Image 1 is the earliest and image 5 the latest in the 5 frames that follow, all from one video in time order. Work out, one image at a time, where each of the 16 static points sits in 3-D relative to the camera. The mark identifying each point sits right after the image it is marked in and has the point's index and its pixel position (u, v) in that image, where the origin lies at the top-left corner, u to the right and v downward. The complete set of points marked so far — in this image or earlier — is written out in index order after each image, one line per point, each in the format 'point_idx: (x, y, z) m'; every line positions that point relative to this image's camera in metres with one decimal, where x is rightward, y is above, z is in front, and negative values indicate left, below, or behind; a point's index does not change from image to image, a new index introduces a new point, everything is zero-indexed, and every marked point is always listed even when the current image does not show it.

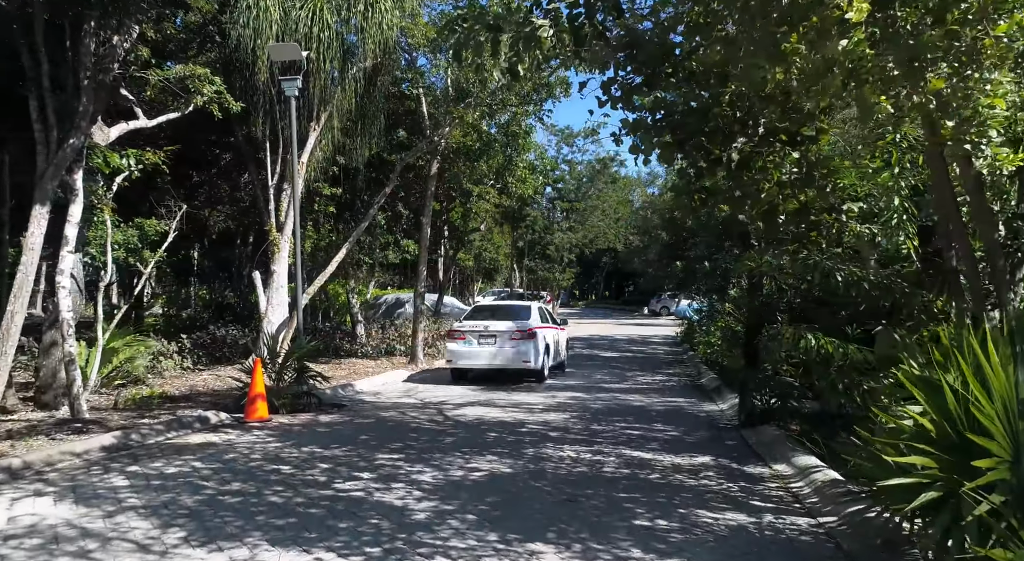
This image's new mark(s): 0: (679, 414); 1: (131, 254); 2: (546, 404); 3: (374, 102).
0: (+2.2, -1.7, +10.3) m
1: (-6.2, +0.4, +13.1) m
2: (+0.5, -1.8, +11.7) m
3: (-2.9, +3.8, +17.5) m
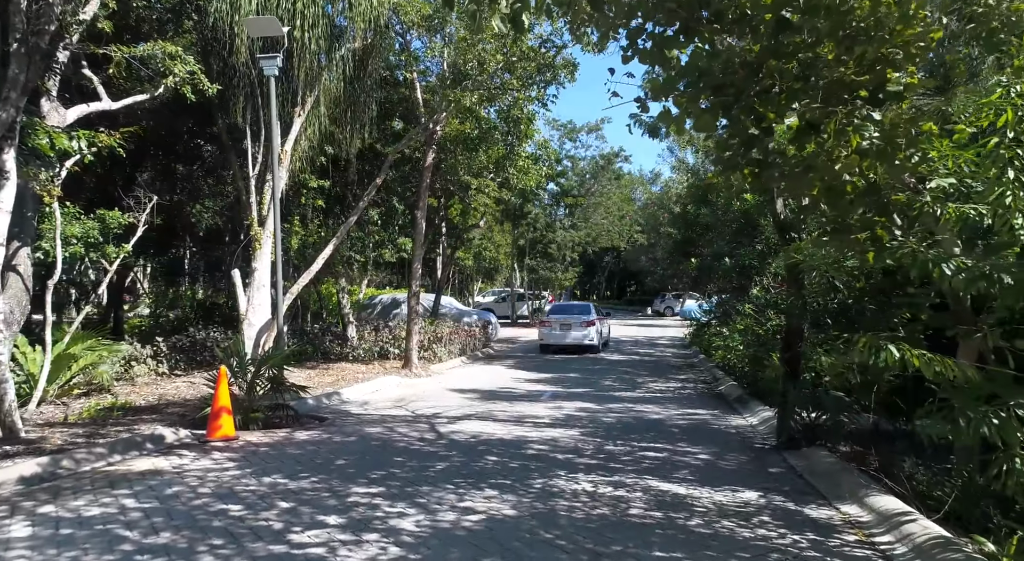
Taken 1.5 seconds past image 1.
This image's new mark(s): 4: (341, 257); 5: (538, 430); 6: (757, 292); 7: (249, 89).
0: (+2.2, -1.7, +9.0) m
1: (-6.2, +0.5, +11.8) m
2: (+0.5, -1.8, +10.4) m
3: (-2.9, +3.8, +16.2) m
4: (-4.0, +0.5, +19.0) m
5: (+0.3, -1.7, +9.2) m
6: (+4.0, -0.2, +13.4) m
7: (-4.8, +3.5, +14.7) m
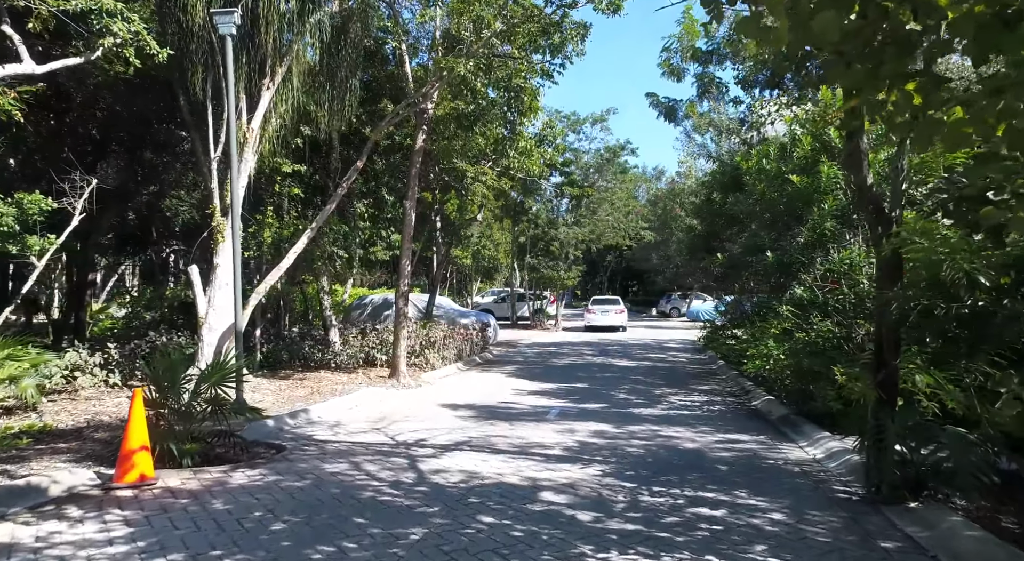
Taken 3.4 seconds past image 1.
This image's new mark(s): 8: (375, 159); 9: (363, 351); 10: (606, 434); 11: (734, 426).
0: (+2.2, -1.7, +7.0) m
1: (-6.1, +0.5, +9.8) m
2: (+0.5, -1.7, +8.4) m
3: (-2.9, +3.9, +14.2) m
4: (-4.0, +0.6, +17.0) m
5: (+0.3, -1.7, +7.2) m
6: (+4.1, -0.2, +11.4) m
7: (-4.8, +3.5, +12.7) m
8: (-3.0, +2.7, +18.0) m
9: (-3.1, -1.5, +17.0) m
10: (+1.1, -1.8, +9.4) m
11: (+2.8, -1.8, +10.2) m
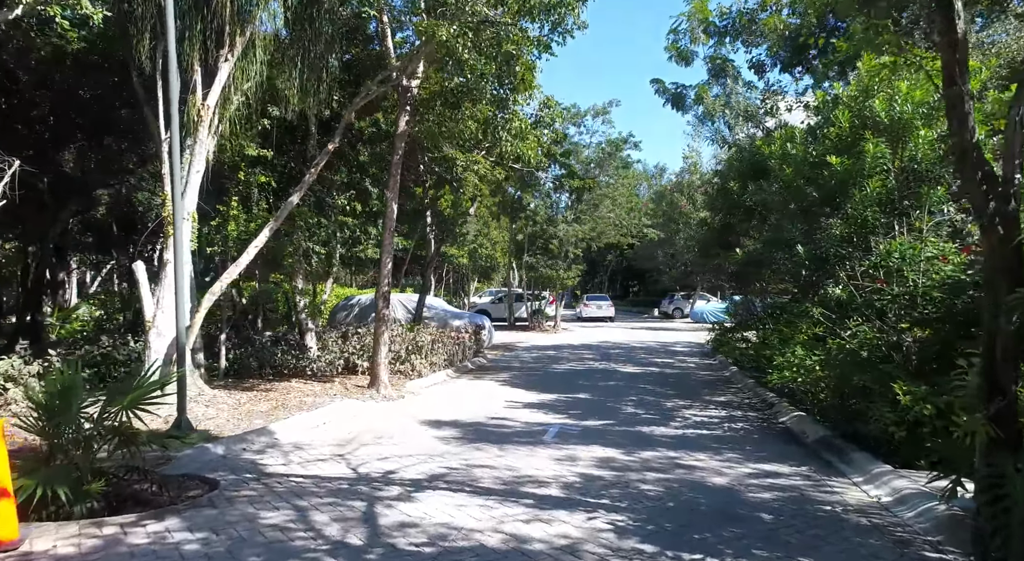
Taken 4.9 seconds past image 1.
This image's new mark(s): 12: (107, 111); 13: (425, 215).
0: (+2.1, -1.6, +5.4) m
1: (-6.2, +0.5, +8.2) m
2: (+0.4, -1.7, +6.8) m
3: (-3.0, +3.9, +12.6) m
4: (-4.1, +0.6, +15.4) m
5: (+0.2, -1.6, +5.6) m
6: (+4.0, -0.1, +9.8) m
7: (-4.9, +3.5, +11.1) m
8: (-3.1, +2.7, +16.4) m
9: (-3.2, -1.5, +15.4) m
10: (+1.0, -1.8, +7.8) m
11: (+2.7, -1.8, +8.6) m
12: (-7.6, +3.2, +15.1) m
13: (-2.1, +1.6, +19.5) m
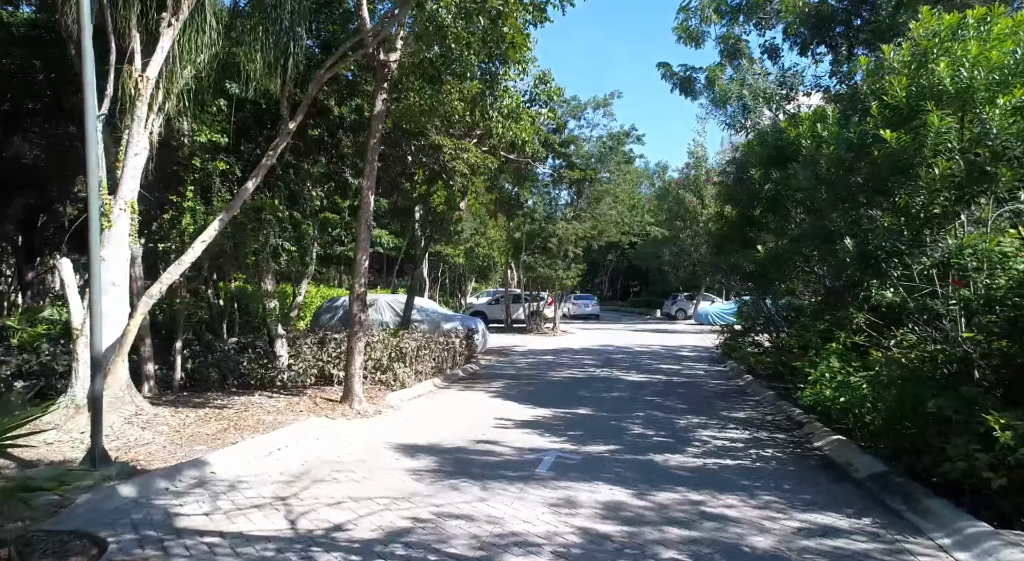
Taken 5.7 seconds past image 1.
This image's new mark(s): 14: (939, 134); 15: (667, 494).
0: (+2.0, -1.6, +3.8) m
1: (-6.4, +0.5, +6.6) m
2: (+0.3, -1.7, +5.2) m
3: (-3.1, +3.9, +11.0) m
4: (-4.2, +0.6, +13.8) m
5: (+0.1, -1.6, +4.0) m
6: (+3.8, -0.1, +8.2) m
7: (-5.0, +3.5, +9.5) m
8: (-3.3, +2.7, +14.8) m
9: (-3.4, -1.5, +13.8) m
10: (+0.9, -1.8, +6.2) m
11: (+2.6, -1.8, +7.0) m
12: (-7.8, +3.2, +13.4) m
13: (-2.3, +1.6, +17.9) m
14: (+4.1, +1.4, +7.8) m
15: (+1.3, -1.8, +6.8) m
